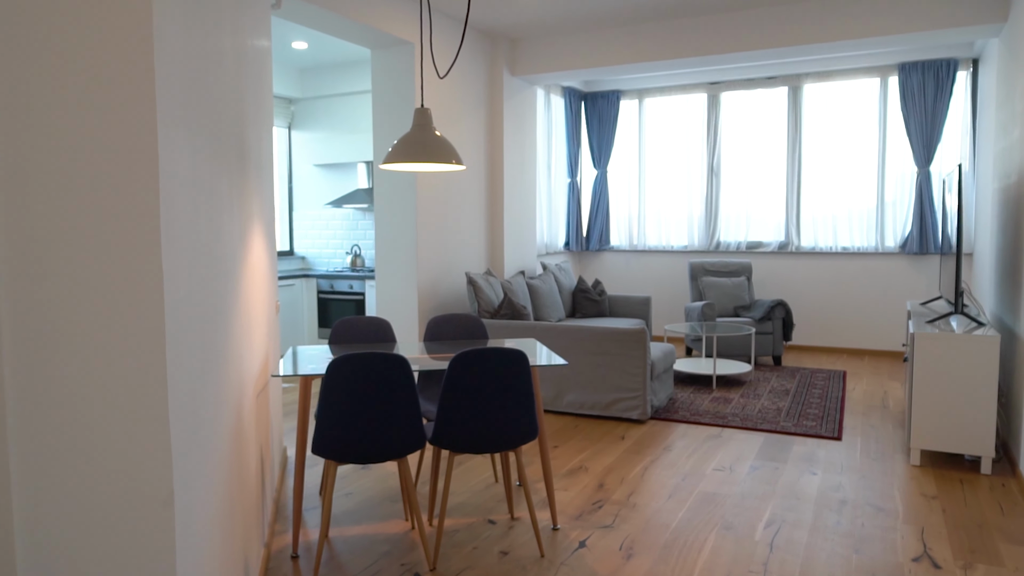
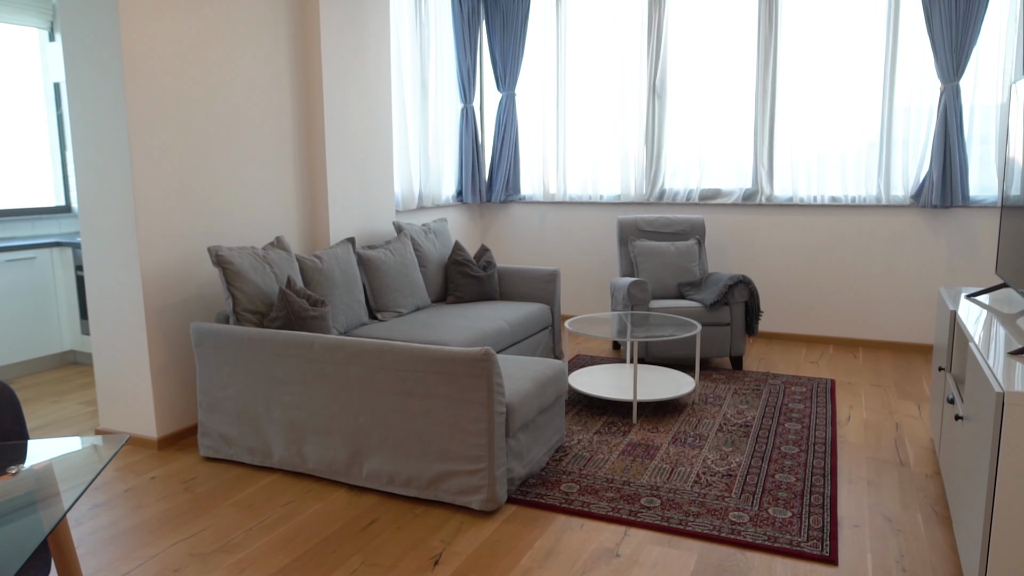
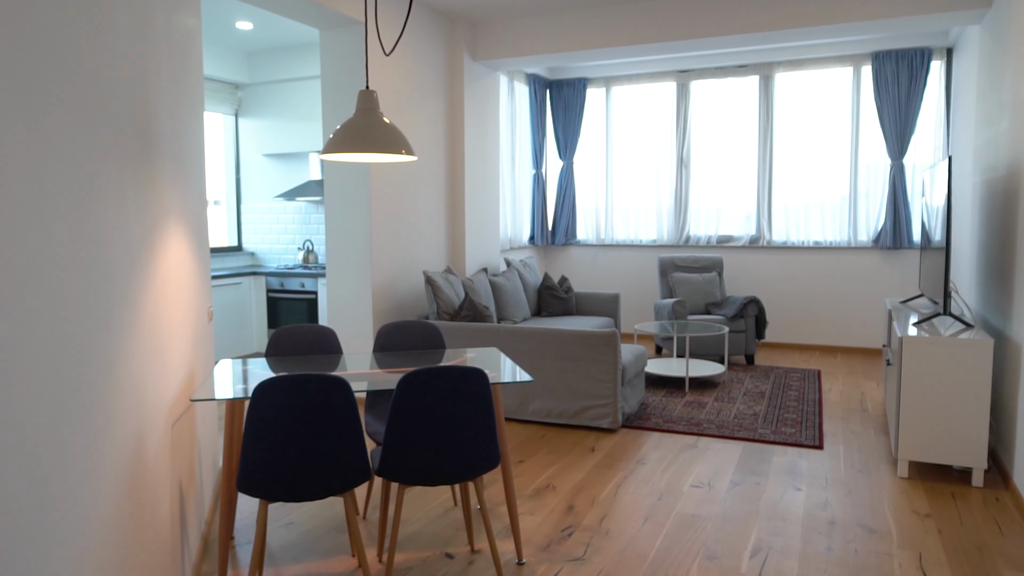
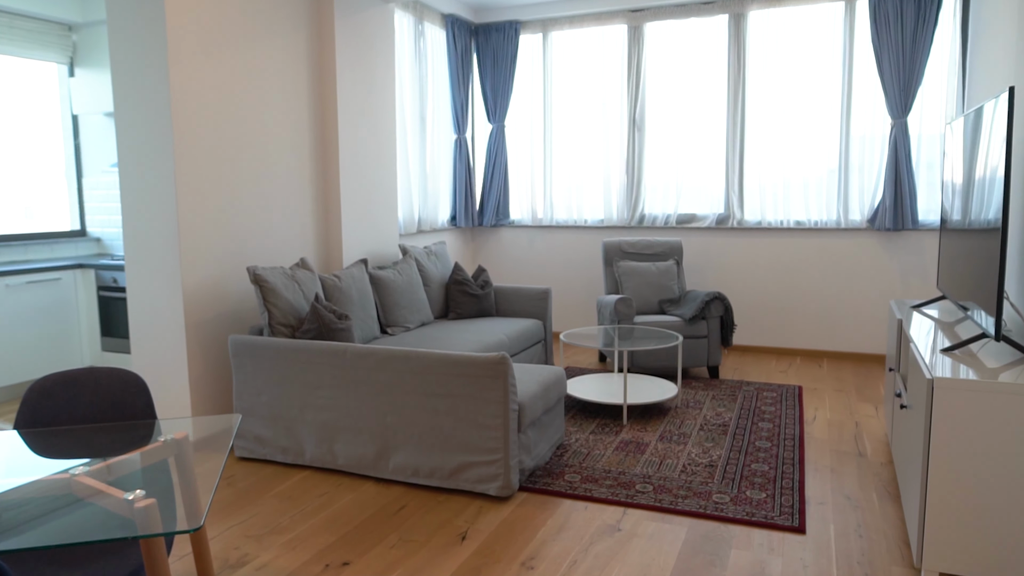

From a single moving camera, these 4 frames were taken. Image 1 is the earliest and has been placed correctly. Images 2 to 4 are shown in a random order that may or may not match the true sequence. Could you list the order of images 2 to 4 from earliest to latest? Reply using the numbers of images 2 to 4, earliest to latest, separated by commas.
3, 4, 2
